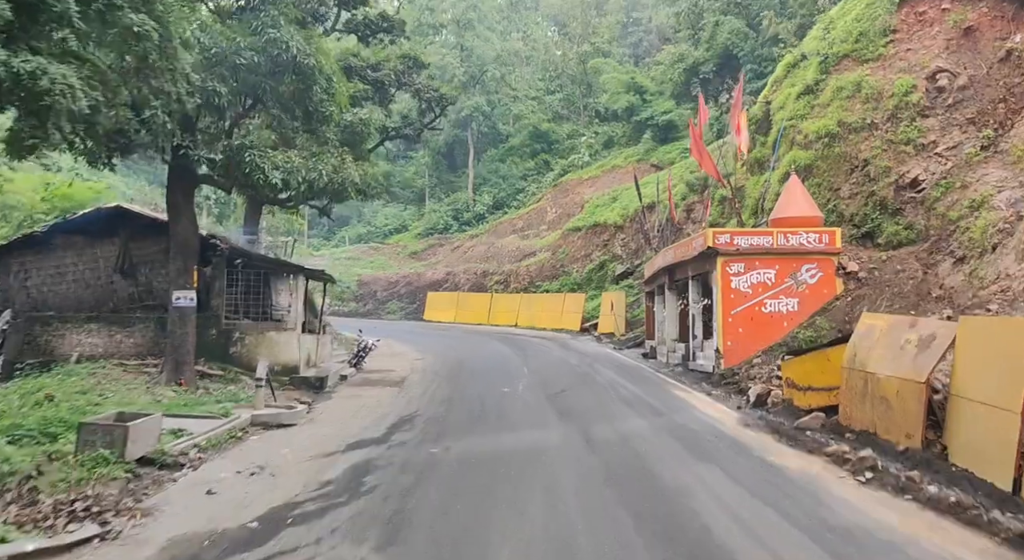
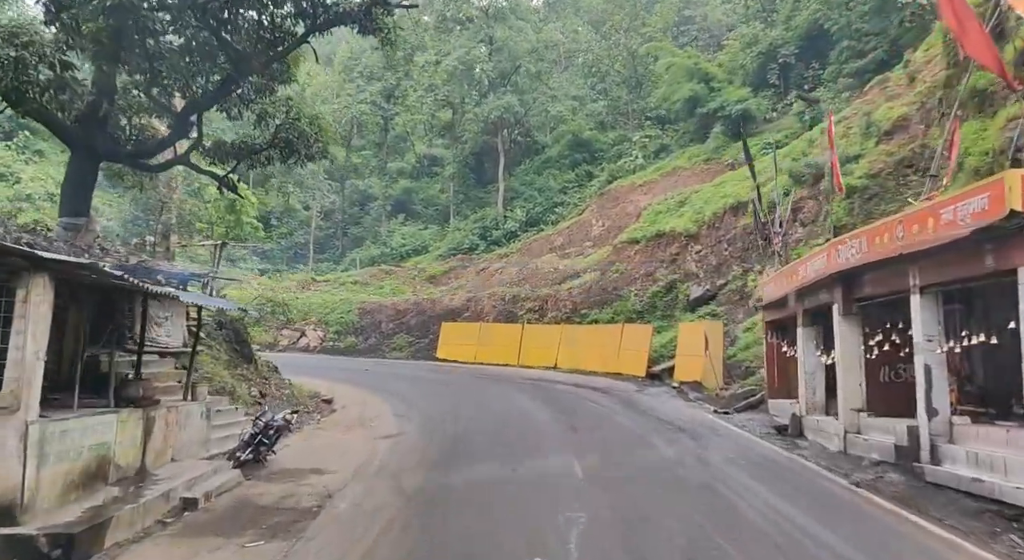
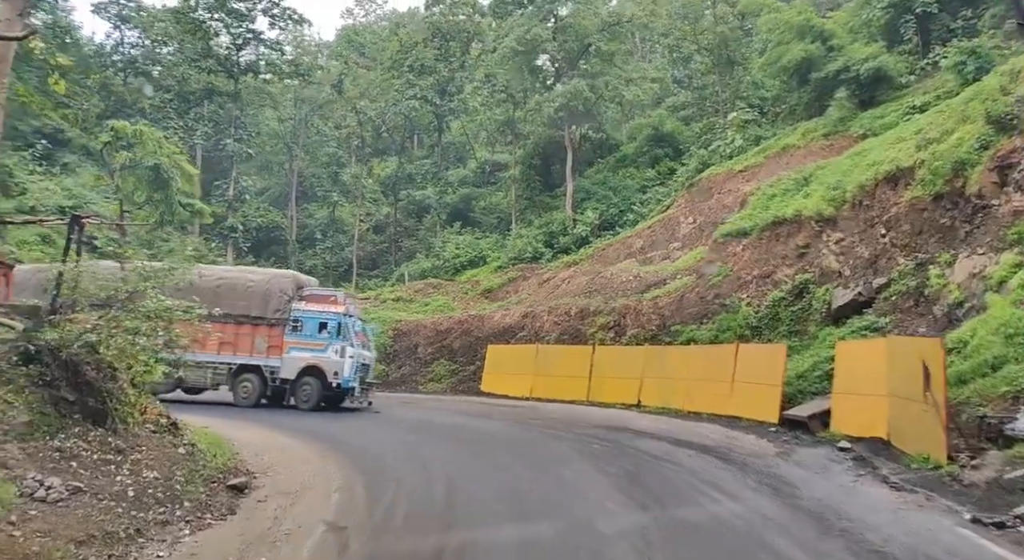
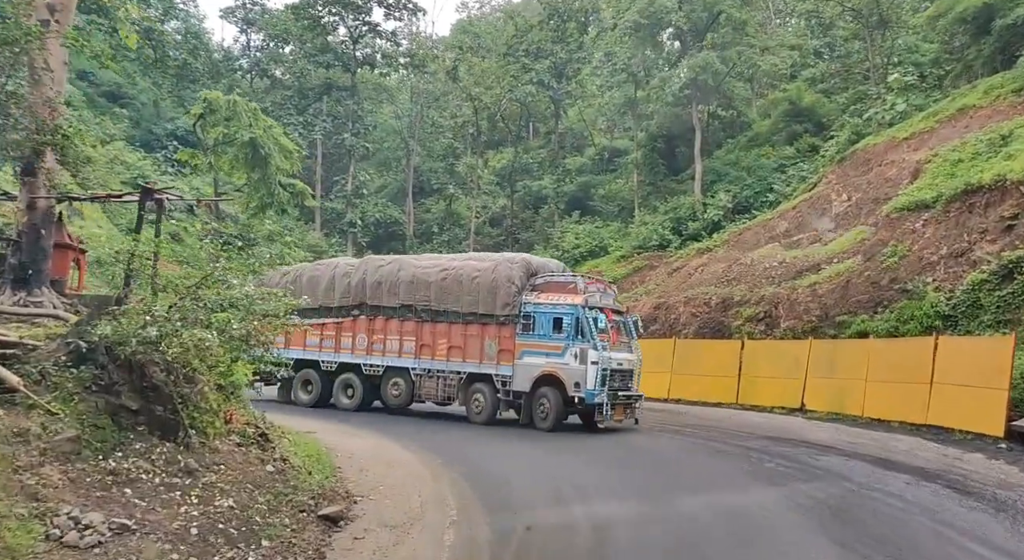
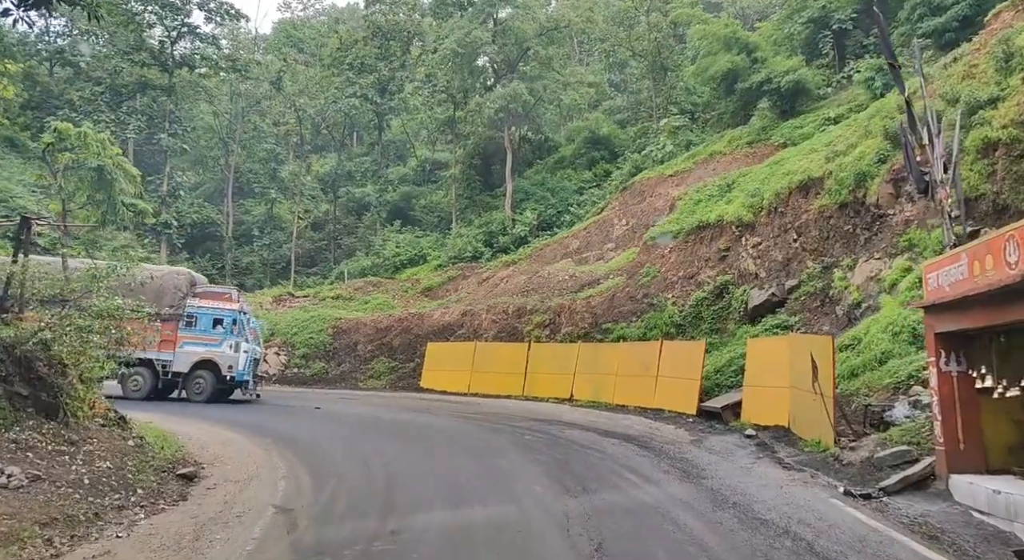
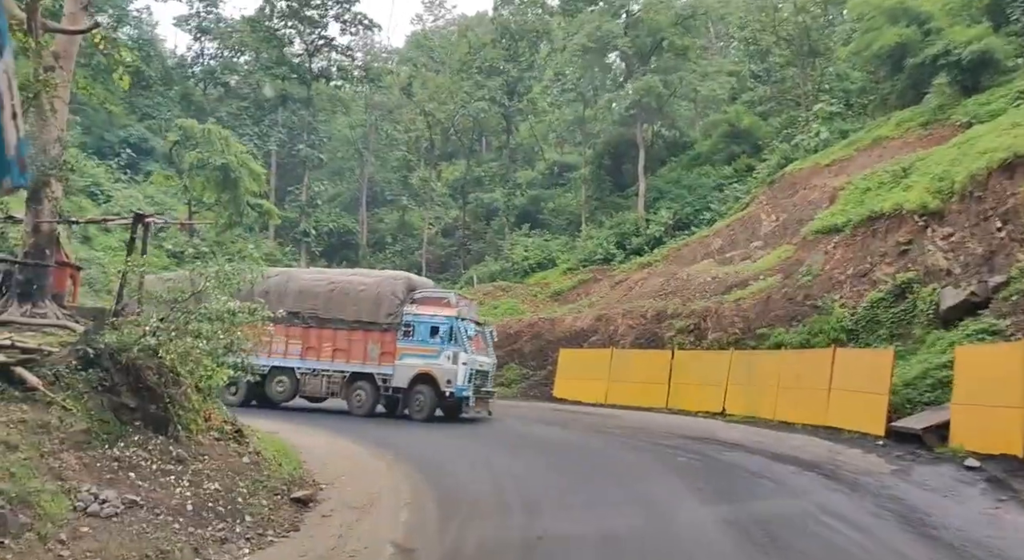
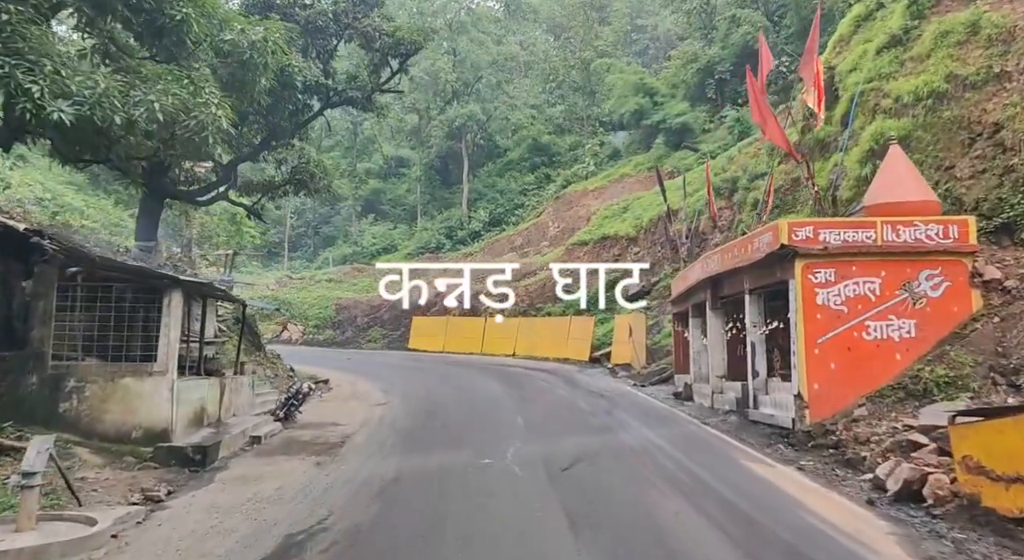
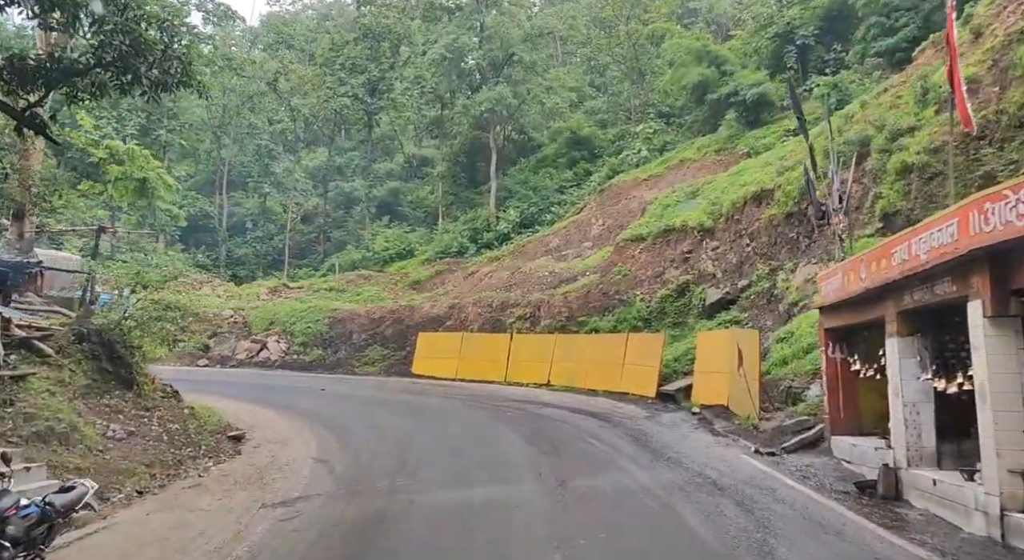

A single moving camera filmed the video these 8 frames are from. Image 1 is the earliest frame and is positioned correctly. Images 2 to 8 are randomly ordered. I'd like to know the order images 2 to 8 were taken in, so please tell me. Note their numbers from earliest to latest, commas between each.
7, 2, 8, 5, 3, 6, 4
